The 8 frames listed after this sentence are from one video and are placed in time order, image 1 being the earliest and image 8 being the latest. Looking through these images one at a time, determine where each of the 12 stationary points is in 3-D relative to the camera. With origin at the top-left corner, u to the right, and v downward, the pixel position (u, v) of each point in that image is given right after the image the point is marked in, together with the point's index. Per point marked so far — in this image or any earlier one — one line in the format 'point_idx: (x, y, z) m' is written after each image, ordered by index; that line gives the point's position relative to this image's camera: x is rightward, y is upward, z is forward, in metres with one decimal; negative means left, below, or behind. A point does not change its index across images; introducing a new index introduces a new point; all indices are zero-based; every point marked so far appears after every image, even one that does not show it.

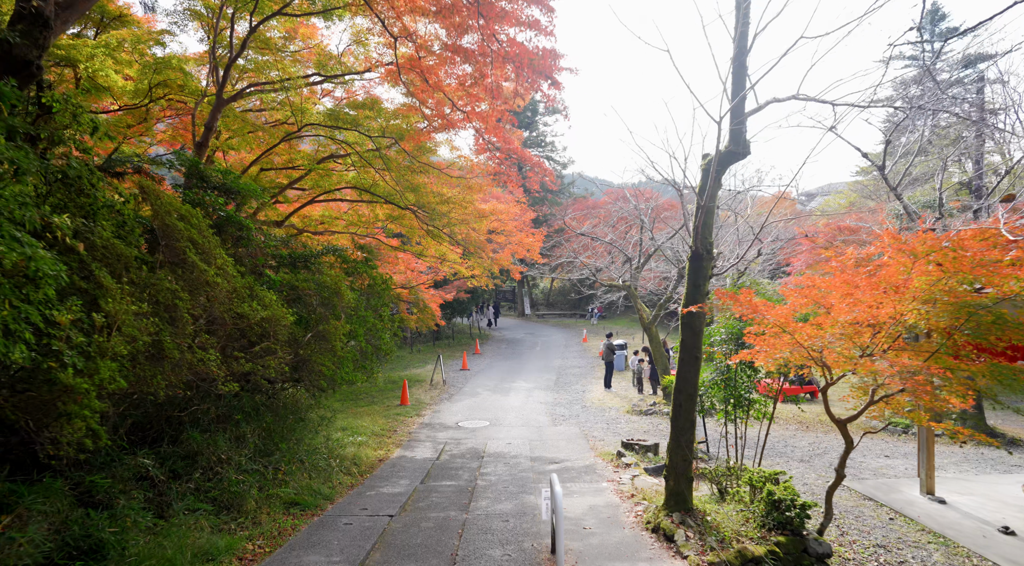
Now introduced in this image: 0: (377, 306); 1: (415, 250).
0: (-1.6, -0.3, +8.4) m
1: (-1.9, +0.6, +13.5) m
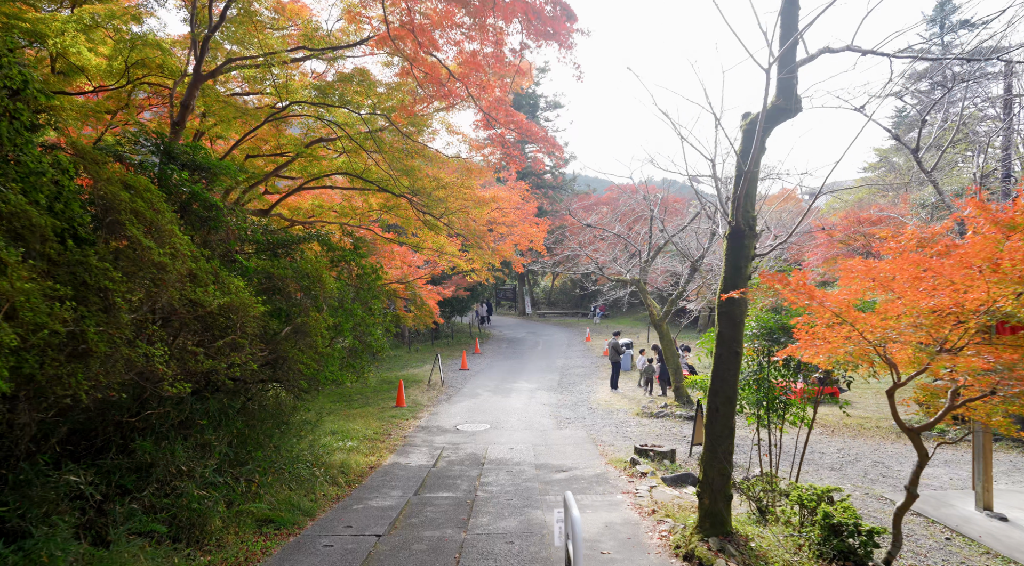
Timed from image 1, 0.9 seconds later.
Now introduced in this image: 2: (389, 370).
0: (-1.6, -0.2, +7.7) m
1: (-1.8, +0.7, +12.7) m
2: (-3.2, -2.3, +18.4) m
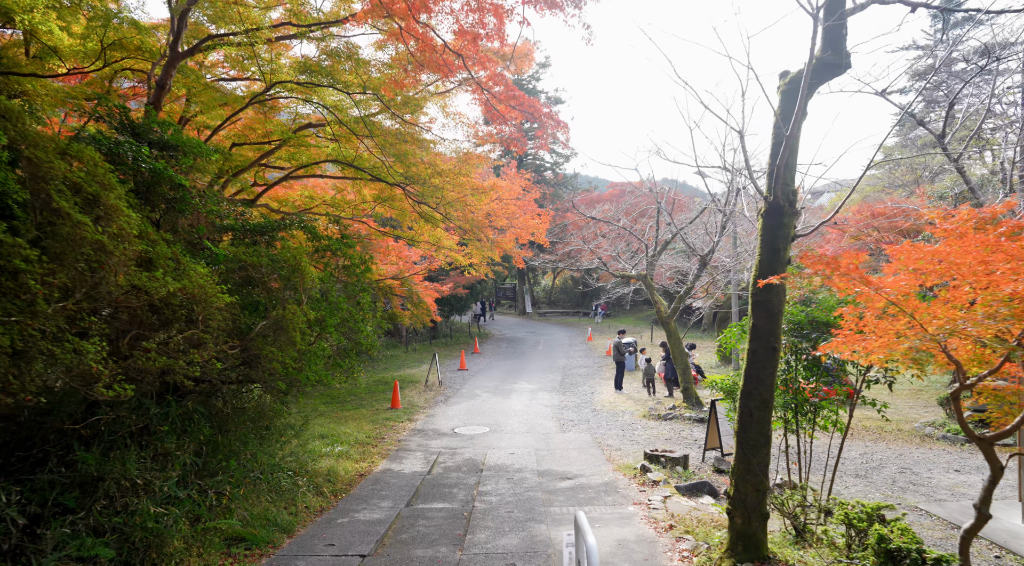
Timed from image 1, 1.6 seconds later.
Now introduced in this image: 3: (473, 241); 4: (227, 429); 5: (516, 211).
0: (-1.6, -0.1, +7.1) m
1: (-1.8, +0.8, +12.1) m
2: (-3.2, -2.2, +17.8) m
3: (-0.6, +0.7, +11.2) m
4: (-2.2, -1.2, +5.5) m
5: (+0.1, +1.3, +12.3) m
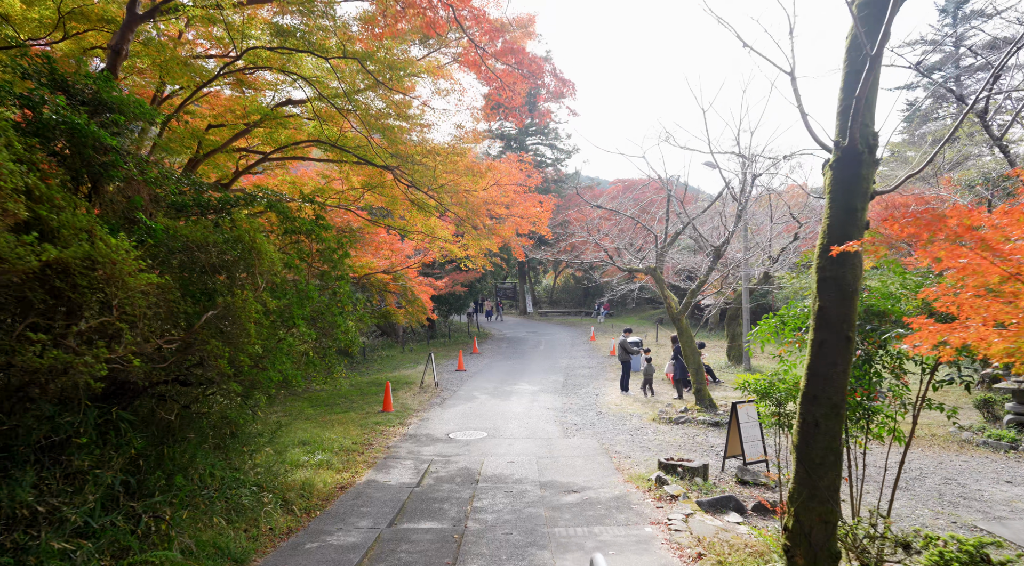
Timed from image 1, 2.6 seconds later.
0: (-1.6, 0.0, +6.2) m
1: (-1.9, +0.9, +11.2) m
2: (-3.2, -2.1, +16.9) m
3: (-0.6, +0.8, +10.3) m
4: (-2.3, -1.0, +4.6) m
5: (+0.1, +1.4, +11.4) m
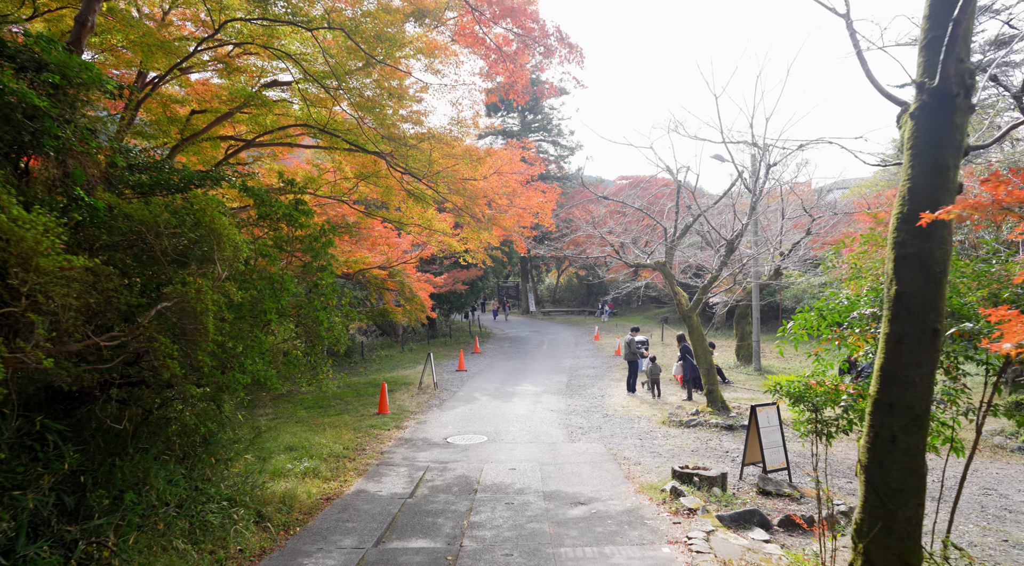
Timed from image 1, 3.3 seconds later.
0: (-1.6, +0.1, +5.6) m
1: (-1.8, +1.0, +10.7) m
2: (-3.2, -2.1, +16.4) m
3: (-0.6, +0.9, +9.7) m
4: (-2.3, -1.0, +4.0) m
5: (+0.1, +1.5, +10.9) m
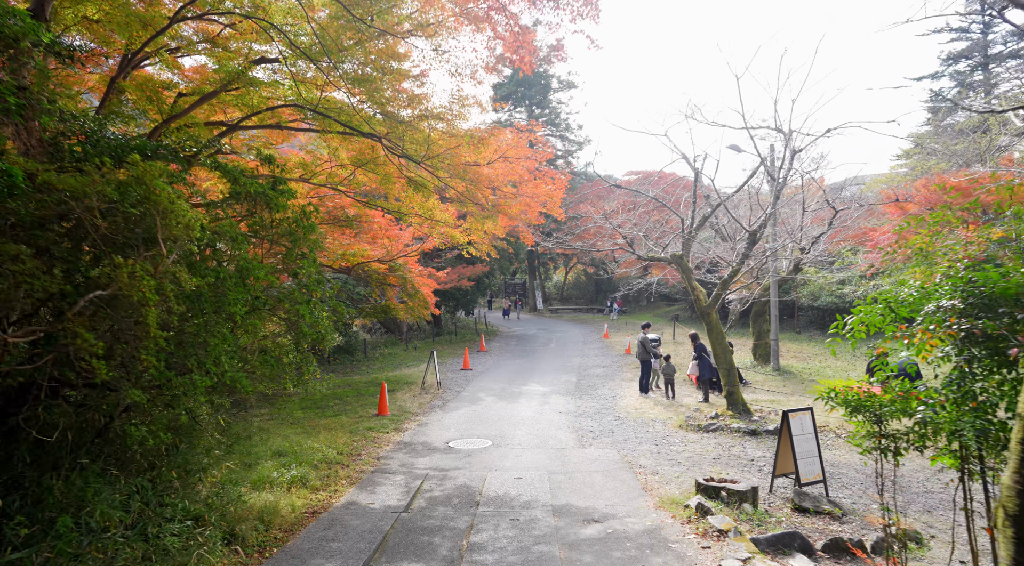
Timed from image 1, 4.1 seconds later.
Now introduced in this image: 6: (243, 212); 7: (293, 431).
0: (-1.6, +0.2, +5.0) m
1: (-1.7, +1.1, +10.0) m
2: (-3.0, -2.0, +15.7) m
3: (-0.5, +1.0, +9.1) m
4: (-2.2, -0.9, +3.4) m
5: (+0.2, +1.6, +10.2) m
6: (-1.8, +0.5, +4.7) m
7: (-2.9, -2.0, +9.3) m
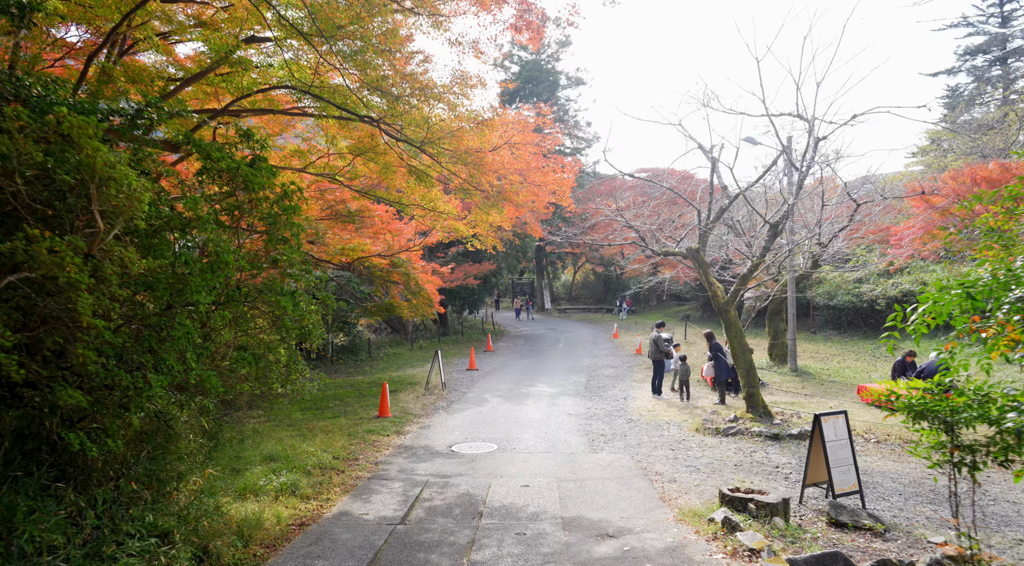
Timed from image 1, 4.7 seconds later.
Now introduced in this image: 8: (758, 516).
0: (-1.5, +0.2, +4.5) m
1: (-1.6, +1.2, +9.5) m
2: (-2.9, -1.9, +15.2) m
3: (-0.5, +1.1, +8.6) m
4: (-2.2, -0.8, +2.9) m
5: (+0.3, +1.6, +9.7) m
6: (-1.8, +0.6, +4.2) m
7: (-2.9, -1.9, +8.8) m
8: (+1.8, -1.7, +5.2) m
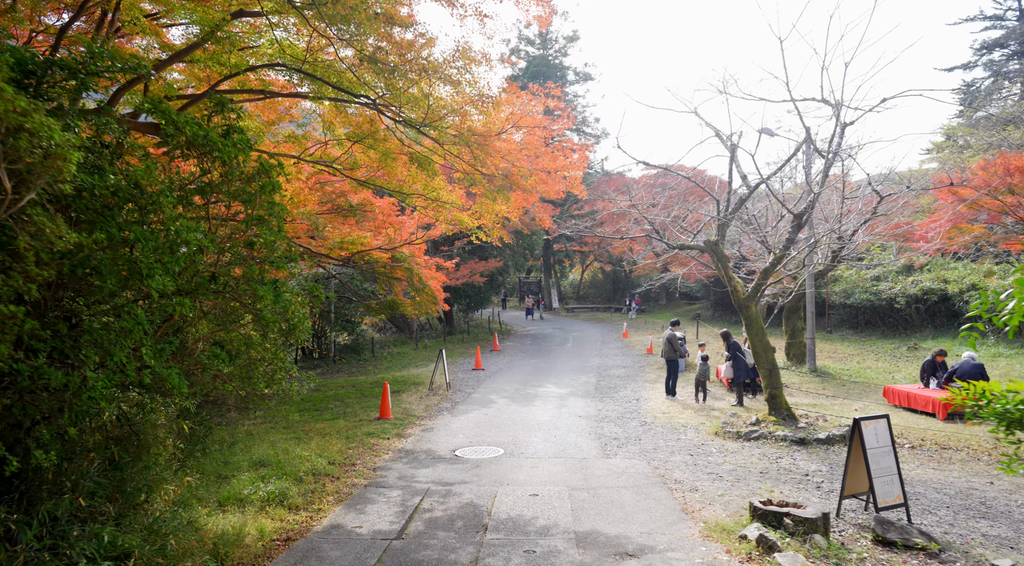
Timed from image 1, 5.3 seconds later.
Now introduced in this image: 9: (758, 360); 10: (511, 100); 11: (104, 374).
0: (-1.5, +0.3, +4.0) m
1: (-1.5, +1.2, +9.0) m
2: (-2.7, -1.8, +14.7) m
3: (-0.4, +1.1, +8.0) m
4: (-2.2, -0.7, +2.4) m
5: (+0.4, +1.7, +9.1) m
6: (-1.8, +0.6, +3.7) m
7: (-2.8, -1.8, +8.3) m
8: (+1.9, -1.7, +4.6) m
9: (+3.2, -1.0, +9.1) m
10: (+0.1, +2.0, +8.2) m
11: (-1.7, -0.4, +2.9) m
